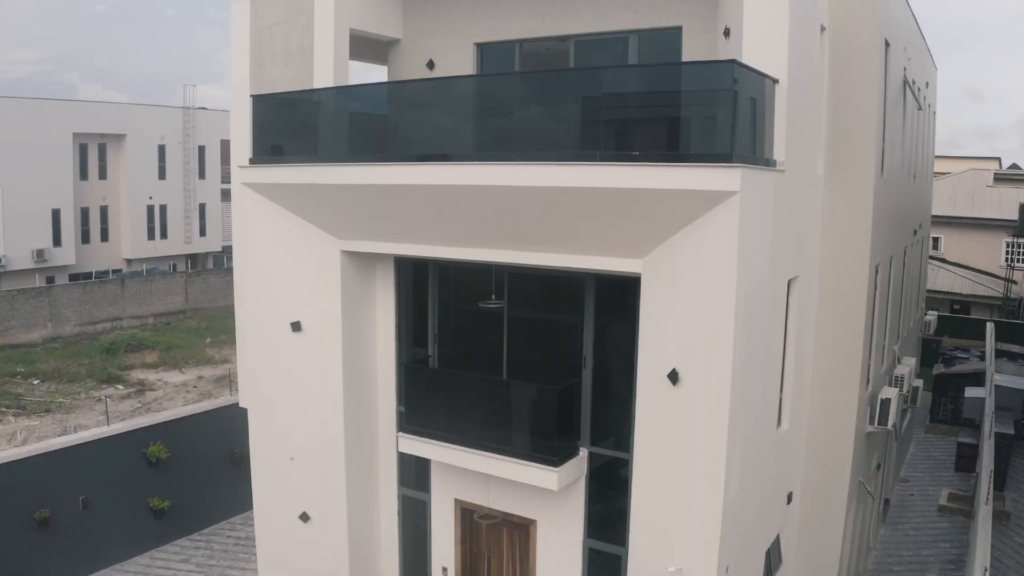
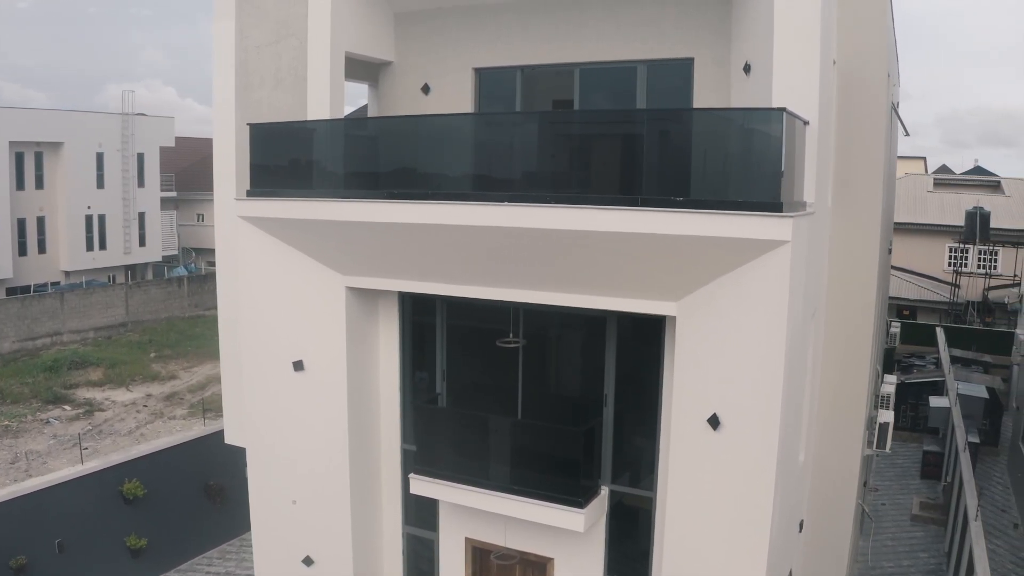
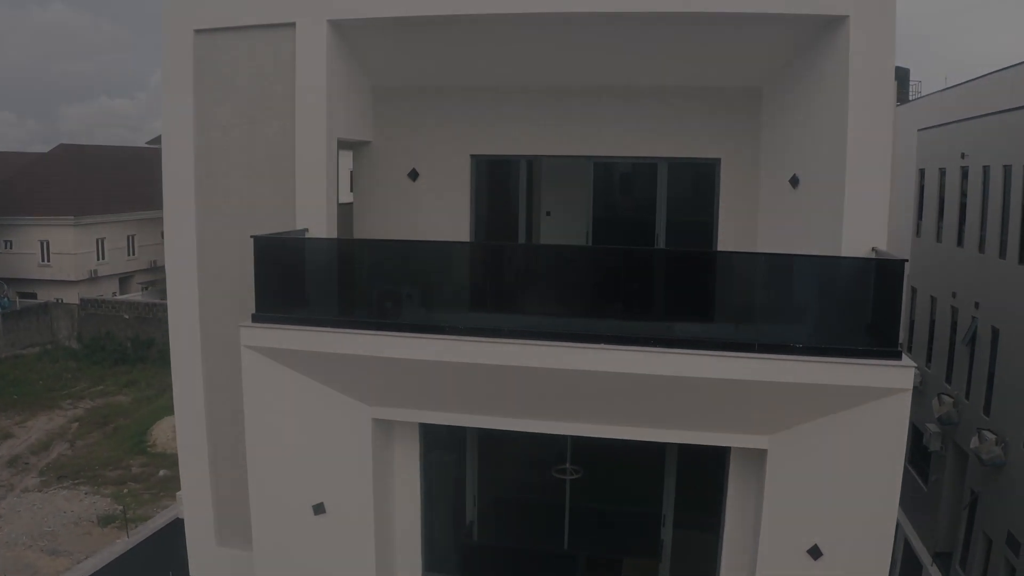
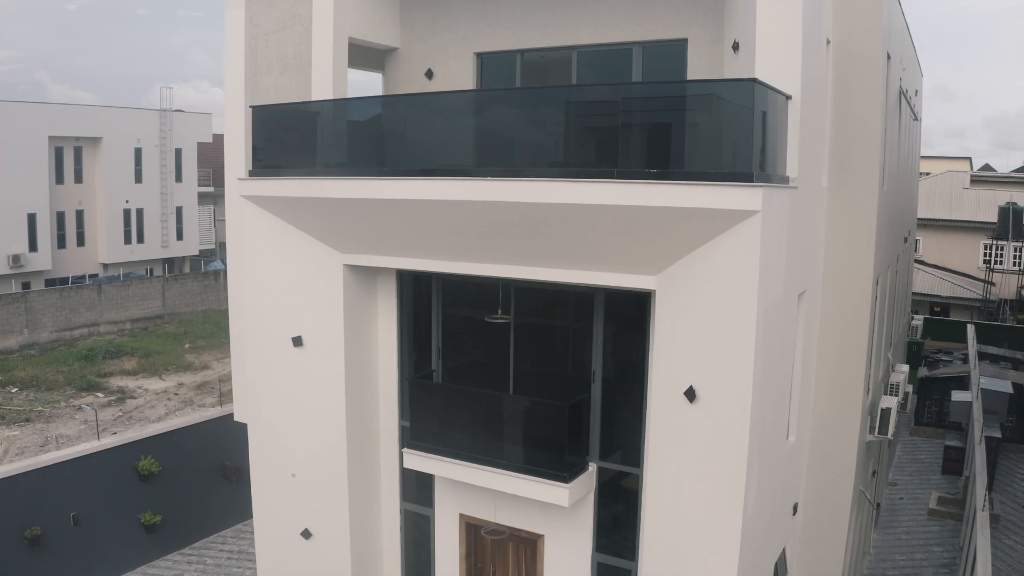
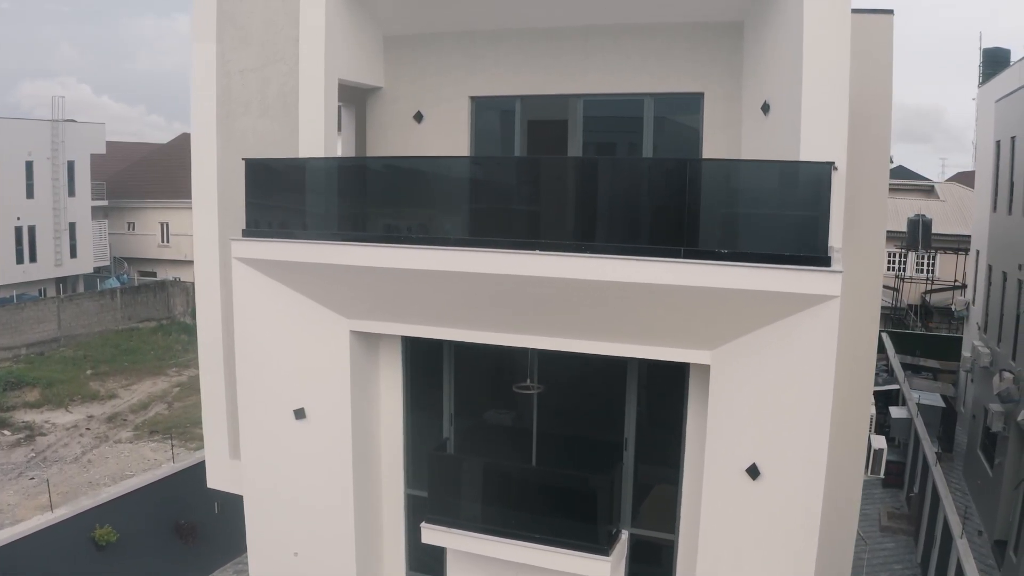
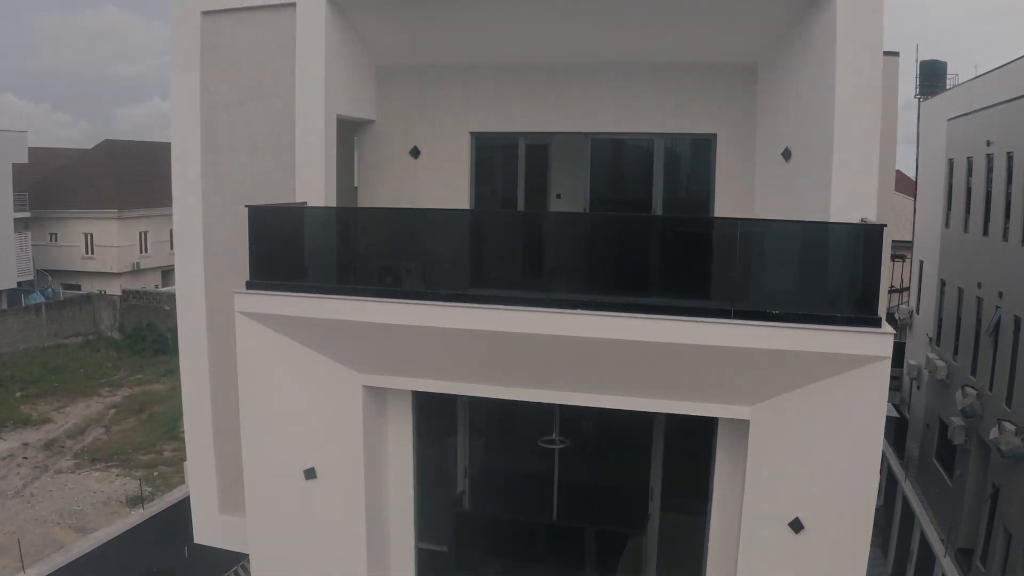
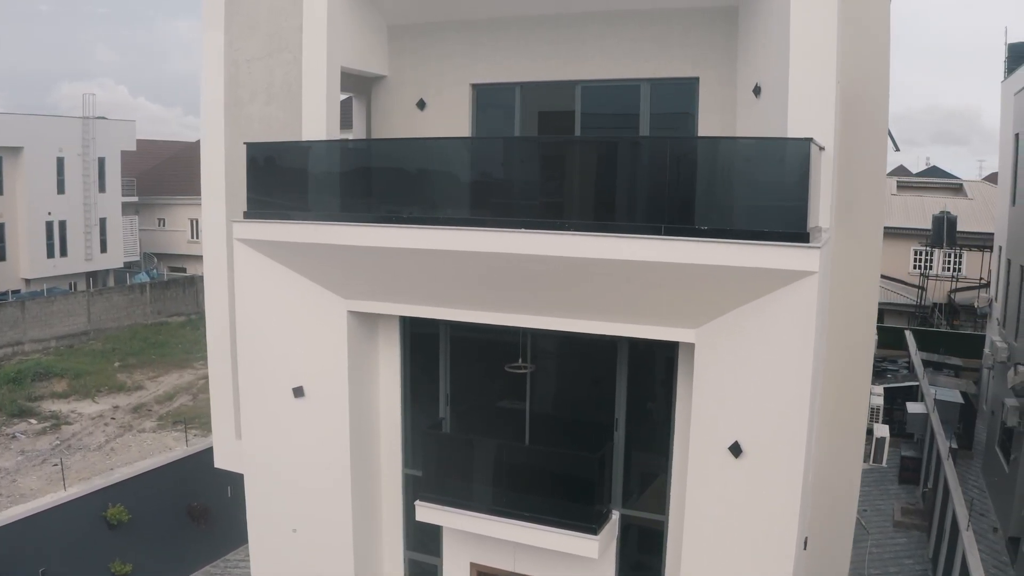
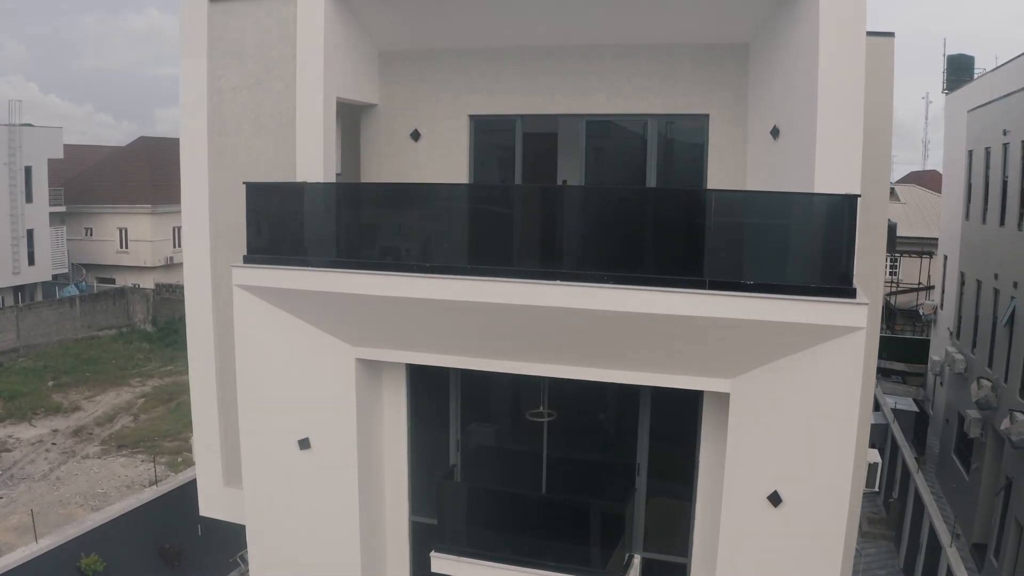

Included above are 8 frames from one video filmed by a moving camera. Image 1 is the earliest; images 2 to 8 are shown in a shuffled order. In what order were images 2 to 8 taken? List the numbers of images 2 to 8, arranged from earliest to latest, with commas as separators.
4, 2, 7, 5, 8, 6, 3
